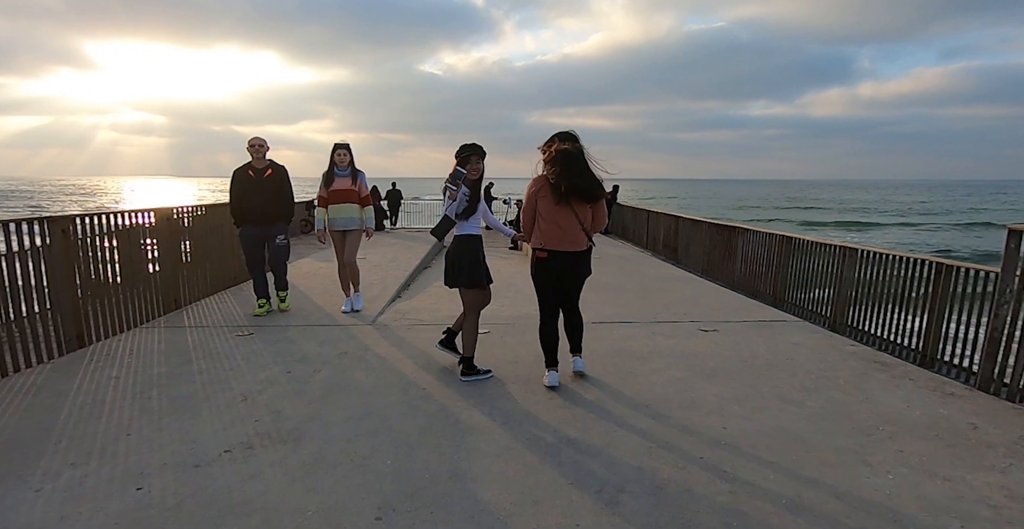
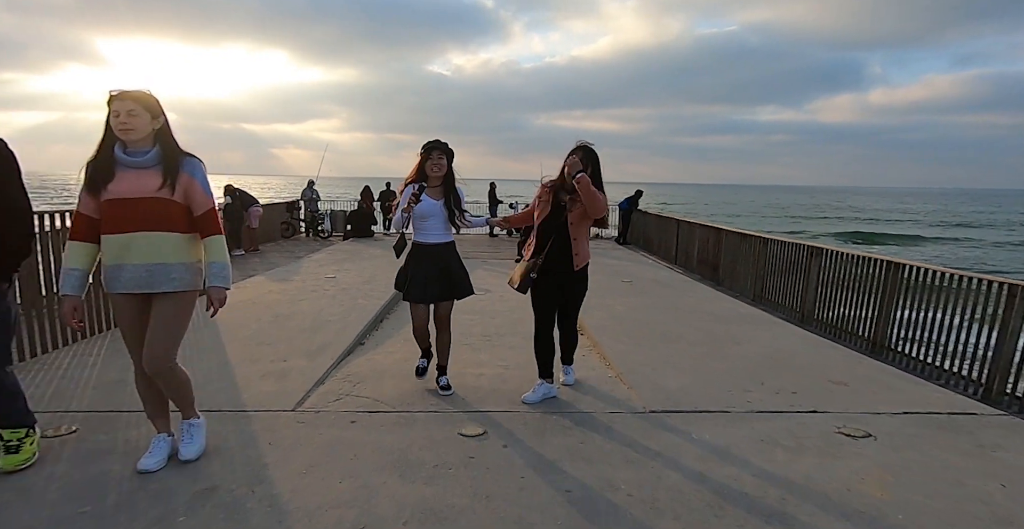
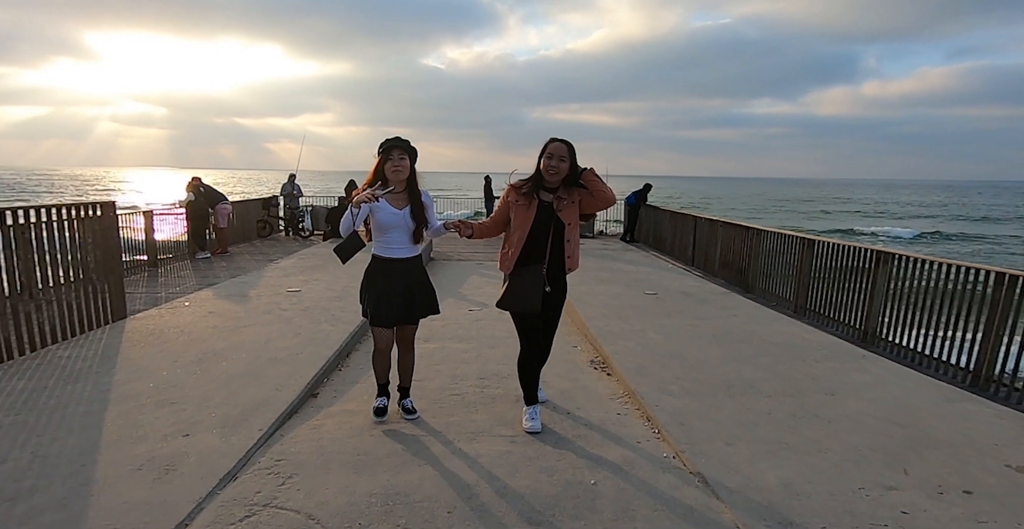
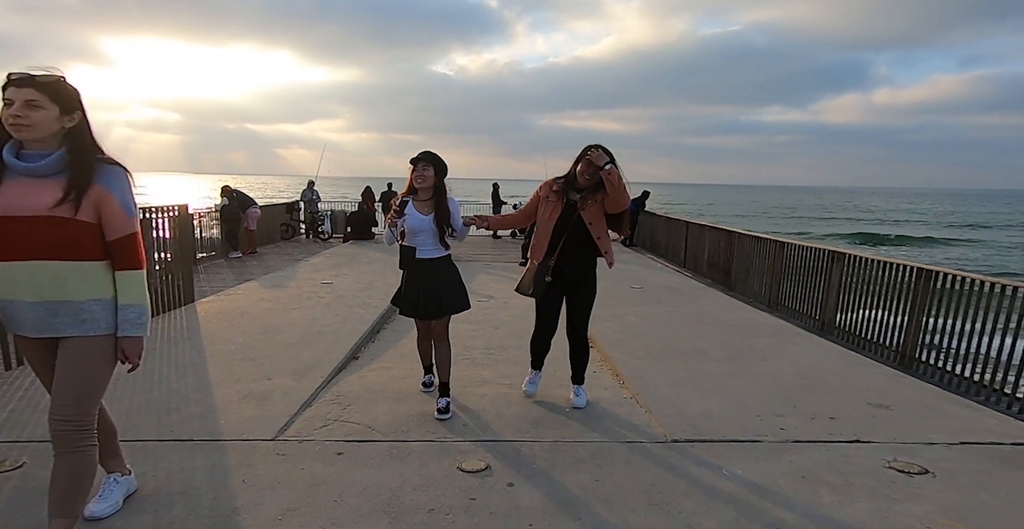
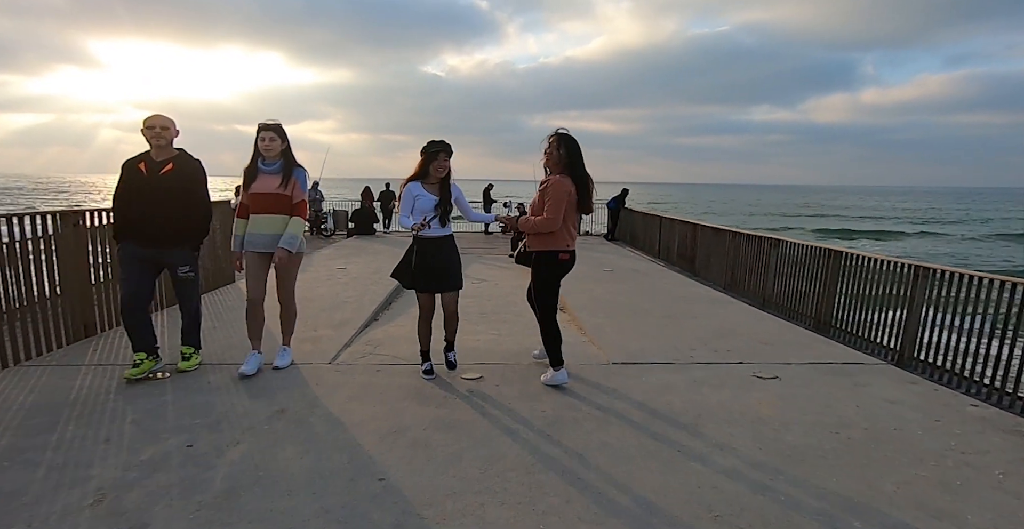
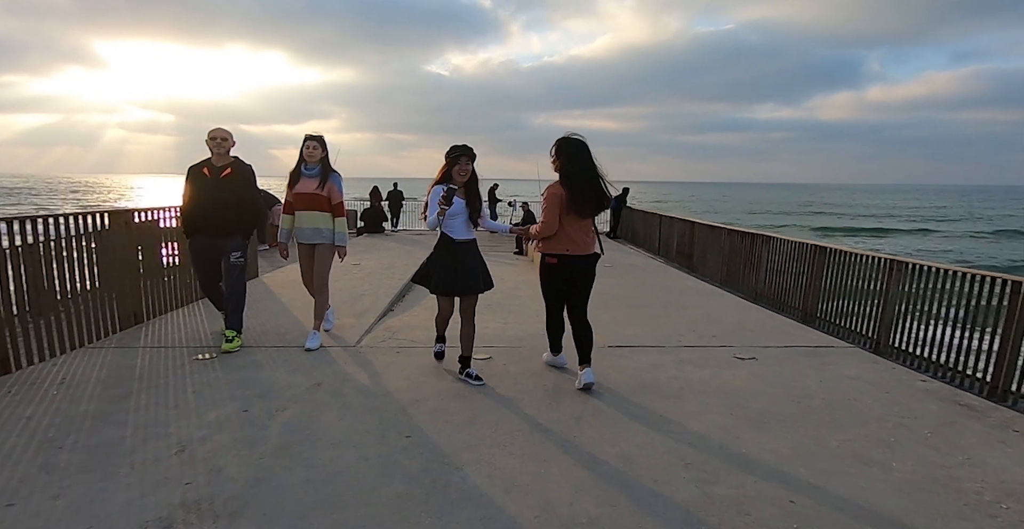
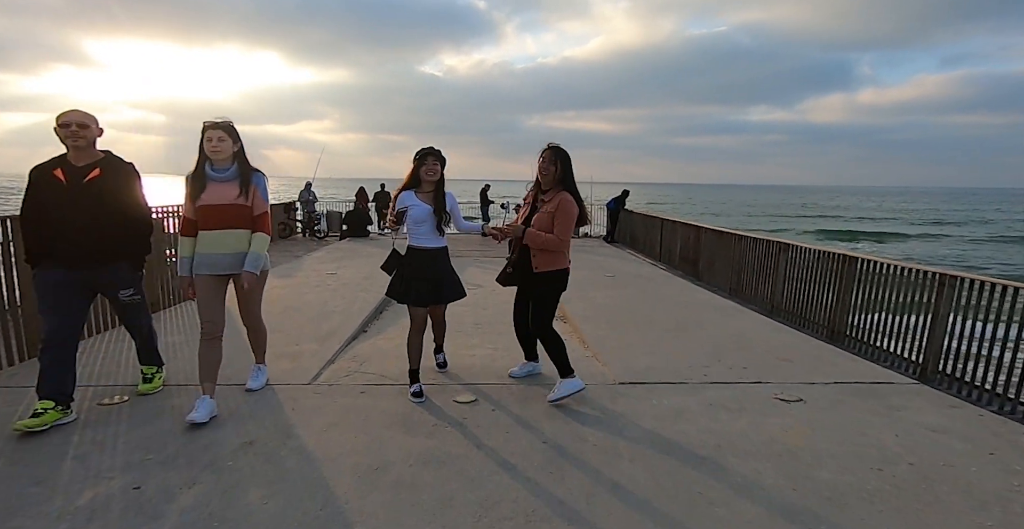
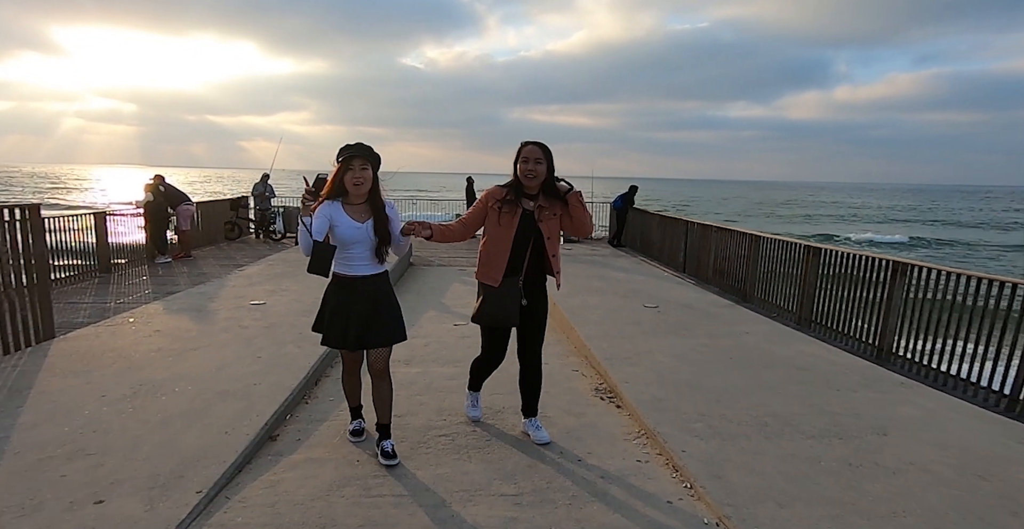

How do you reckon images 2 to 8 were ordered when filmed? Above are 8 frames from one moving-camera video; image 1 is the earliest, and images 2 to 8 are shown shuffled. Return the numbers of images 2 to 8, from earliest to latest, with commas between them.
6, 5, 7, 2, 4, 3, 8
